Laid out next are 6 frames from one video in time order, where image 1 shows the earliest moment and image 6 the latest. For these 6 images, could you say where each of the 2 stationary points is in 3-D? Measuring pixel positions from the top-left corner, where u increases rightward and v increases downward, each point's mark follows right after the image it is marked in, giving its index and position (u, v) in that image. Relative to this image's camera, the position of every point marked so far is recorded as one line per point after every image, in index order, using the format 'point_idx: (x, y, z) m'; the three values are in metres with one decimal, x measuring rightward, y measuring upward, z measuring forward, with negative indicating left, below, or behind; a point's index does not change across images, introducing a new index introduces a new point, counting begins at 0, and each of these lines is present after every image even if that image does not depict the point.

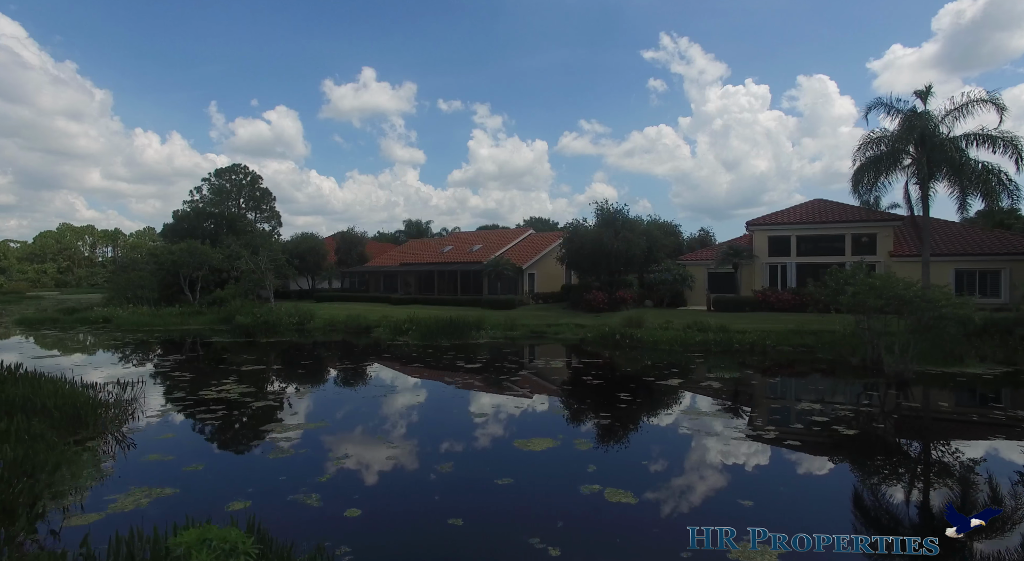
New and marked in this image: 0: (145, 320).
0: (-12.1, -1.3, +19.0) m
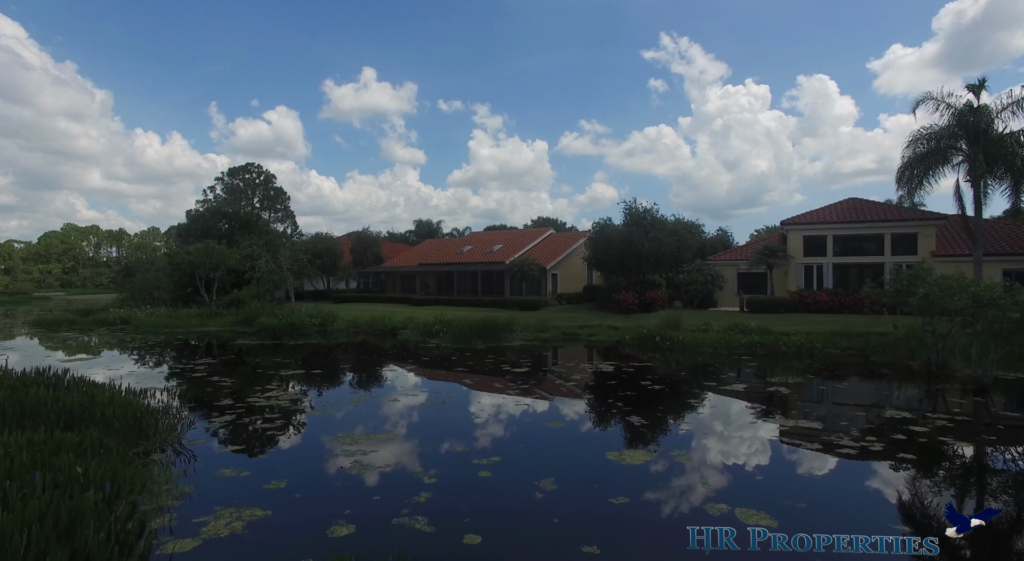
0: (-11.3, -1.4, +18.7) m
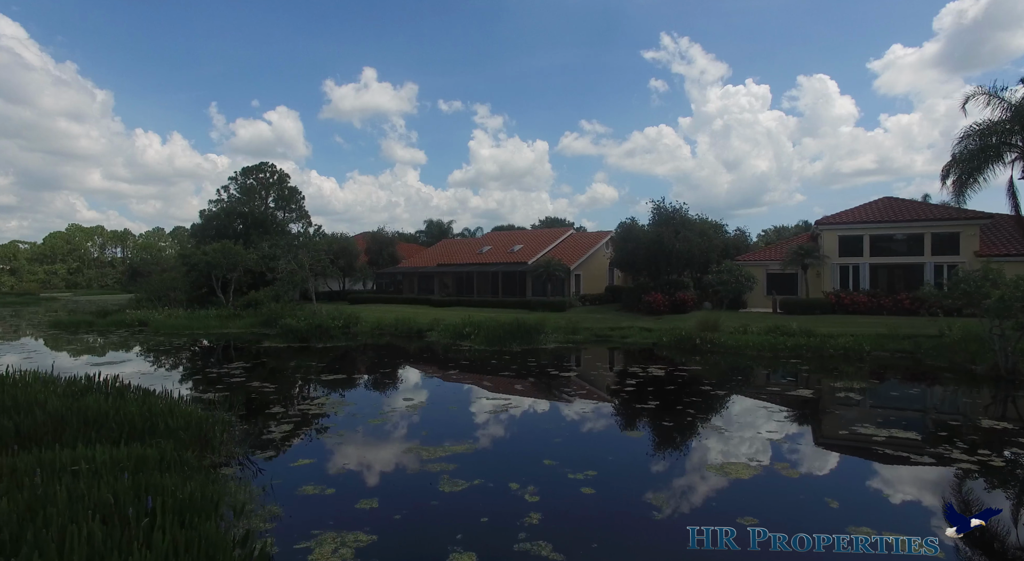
0: (-10.6, -1.4, +18.4) m
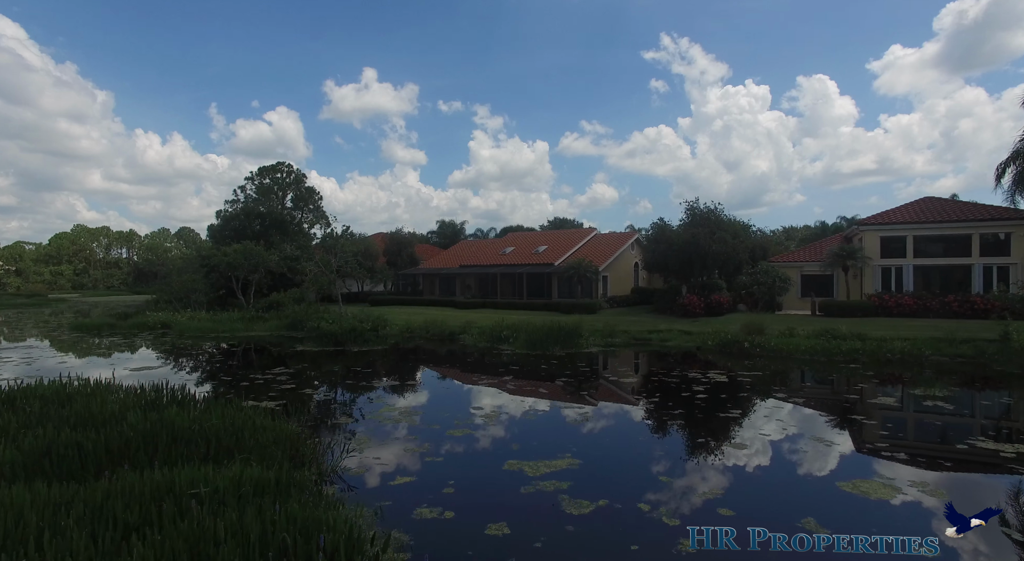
0: (-9.7, -1.5, +18.1) m
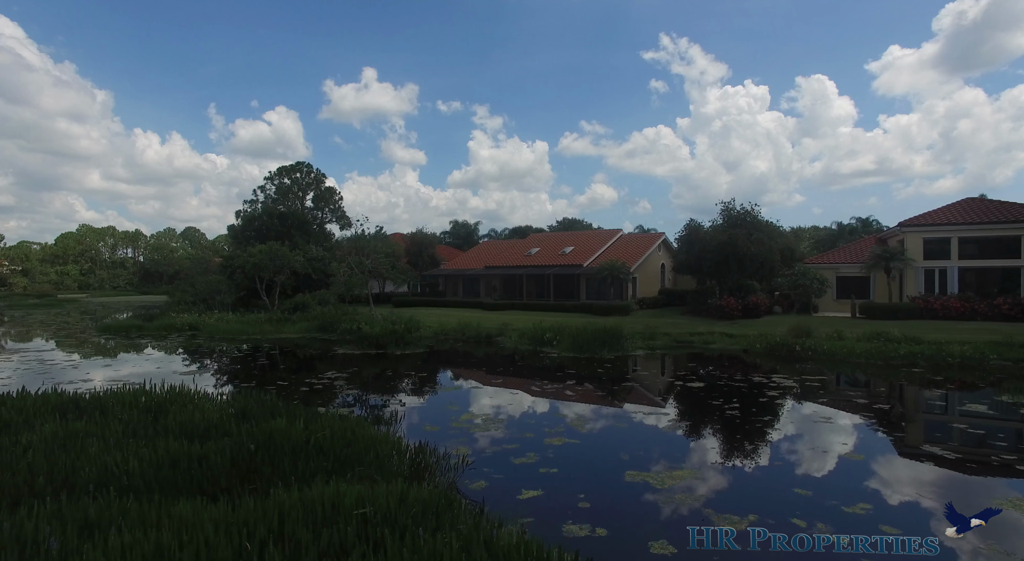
0: (-8.8, -1.5, +17.9) m
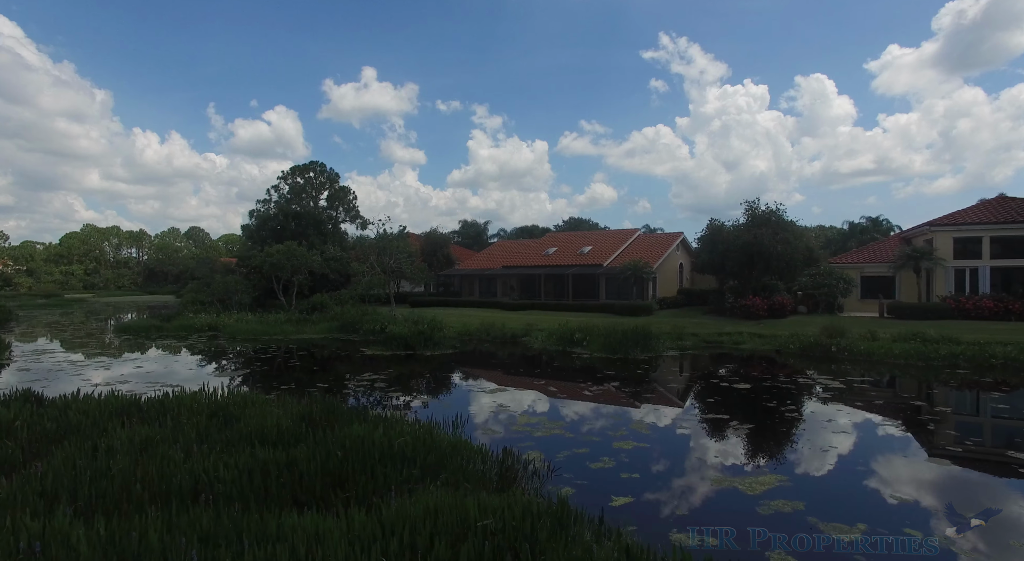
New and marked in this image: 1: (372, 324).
0: (-8.2, -1.5, +17.8) m
1: (-4.2, -1.2, +16.5) m
